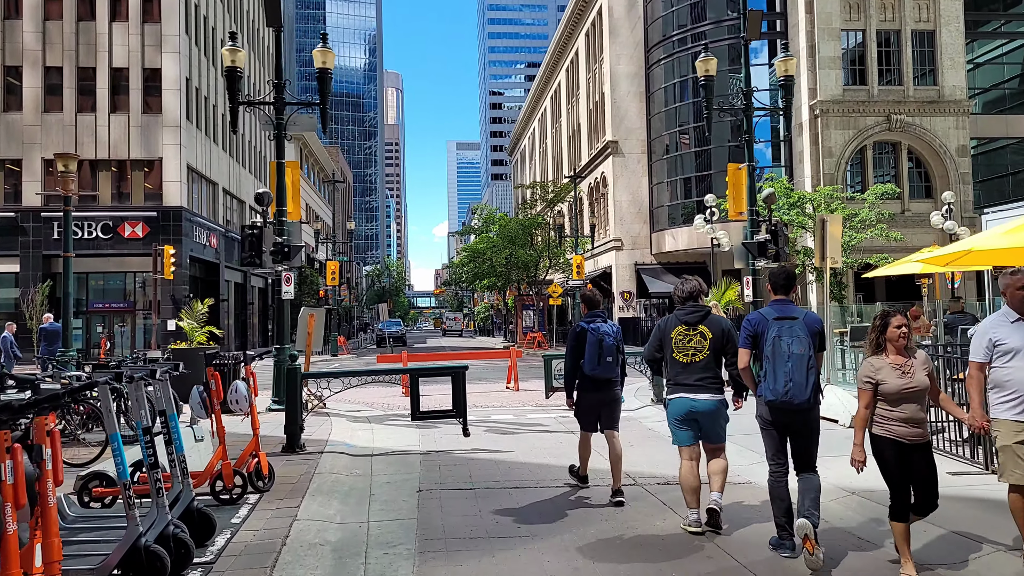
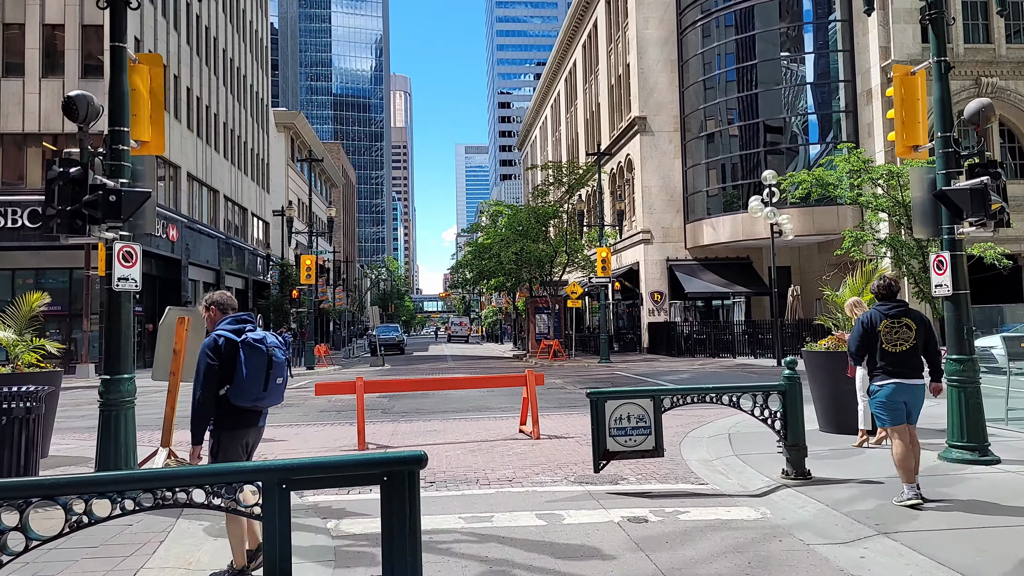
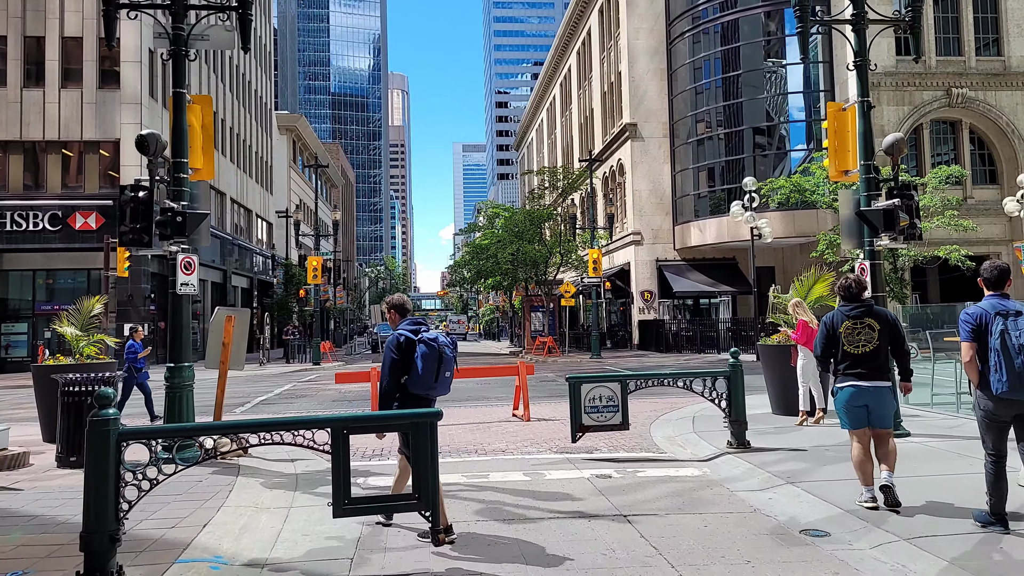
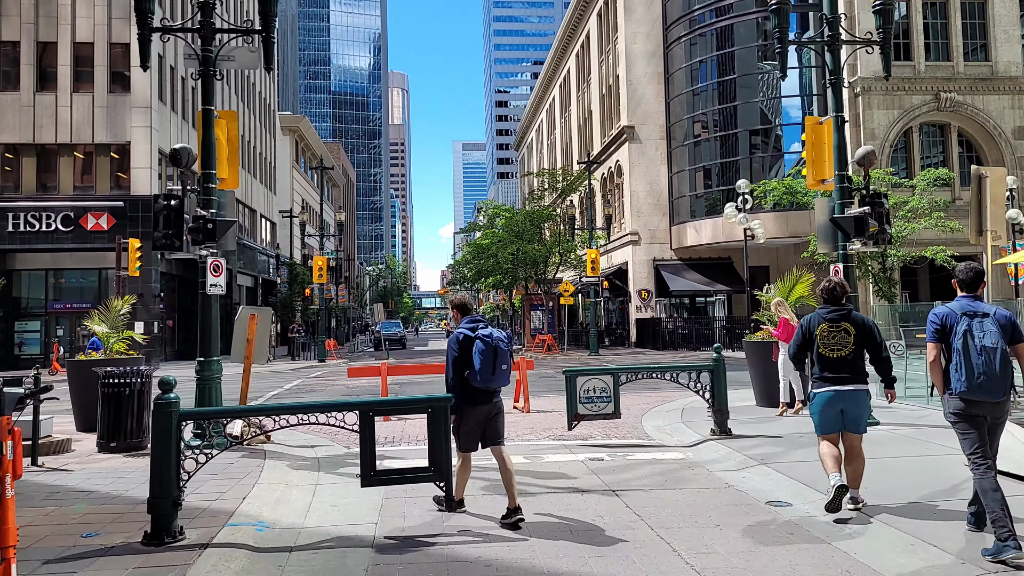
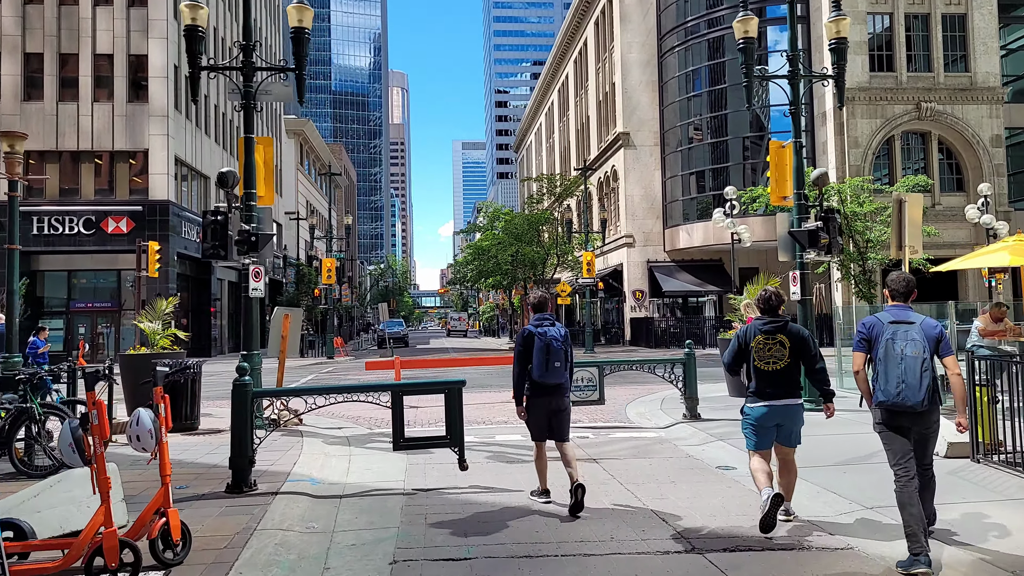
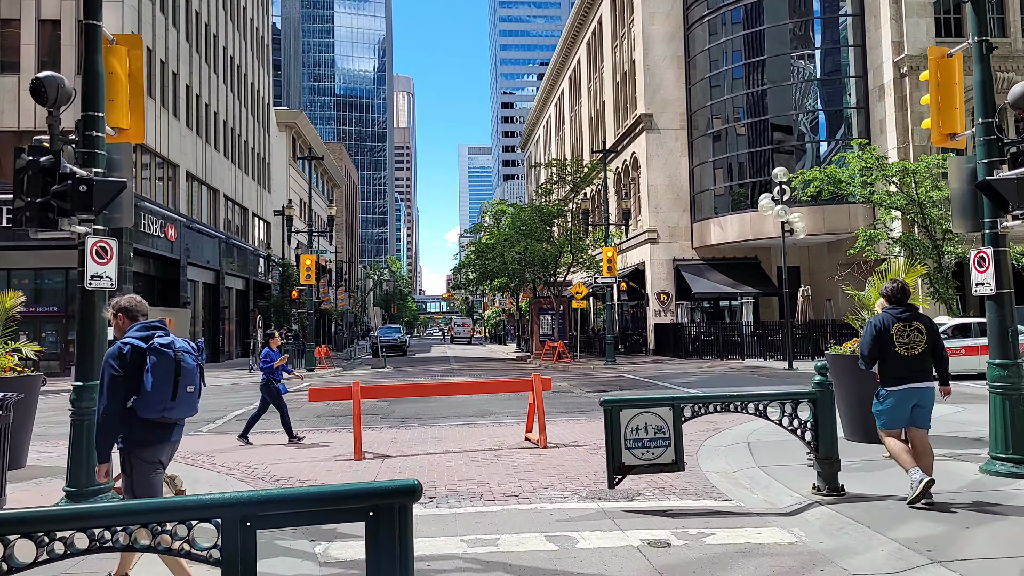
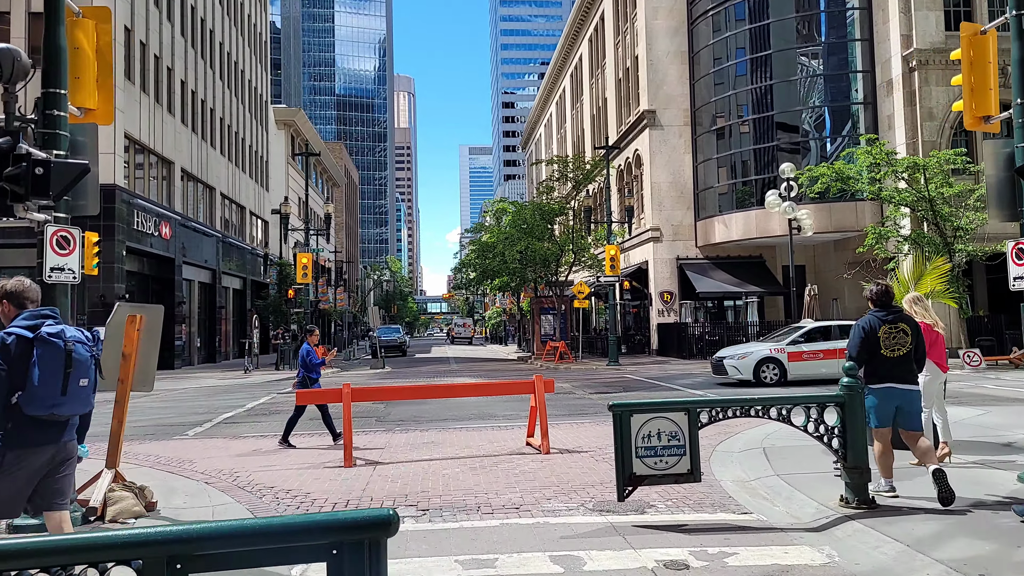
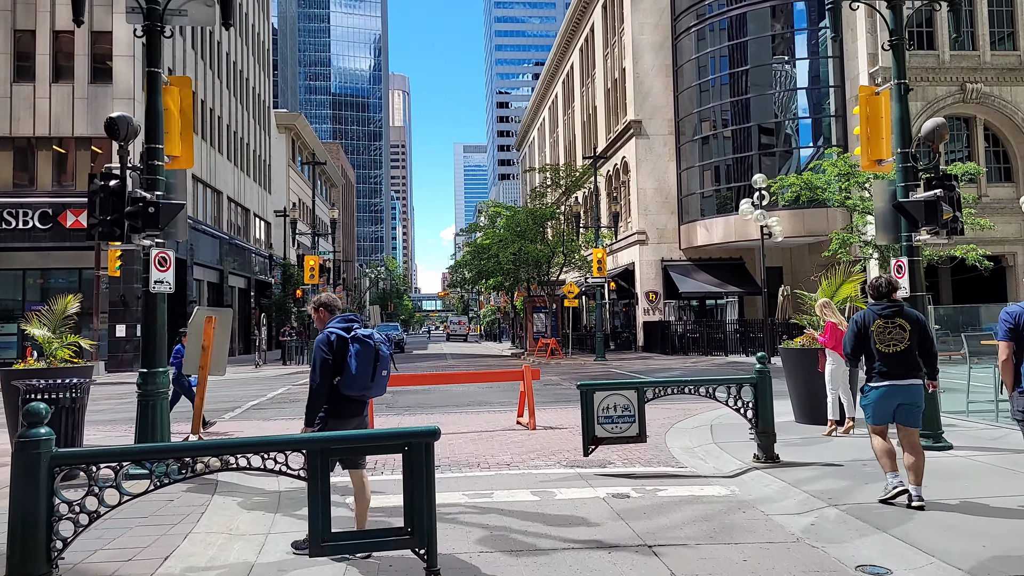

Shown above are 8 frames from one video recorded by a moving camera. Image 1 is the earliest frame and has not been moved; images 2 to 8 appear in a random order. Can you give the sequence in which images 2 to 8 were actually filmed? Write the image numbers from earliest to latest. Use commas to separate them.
5, 4, 3, 8, 2, 6, 7
